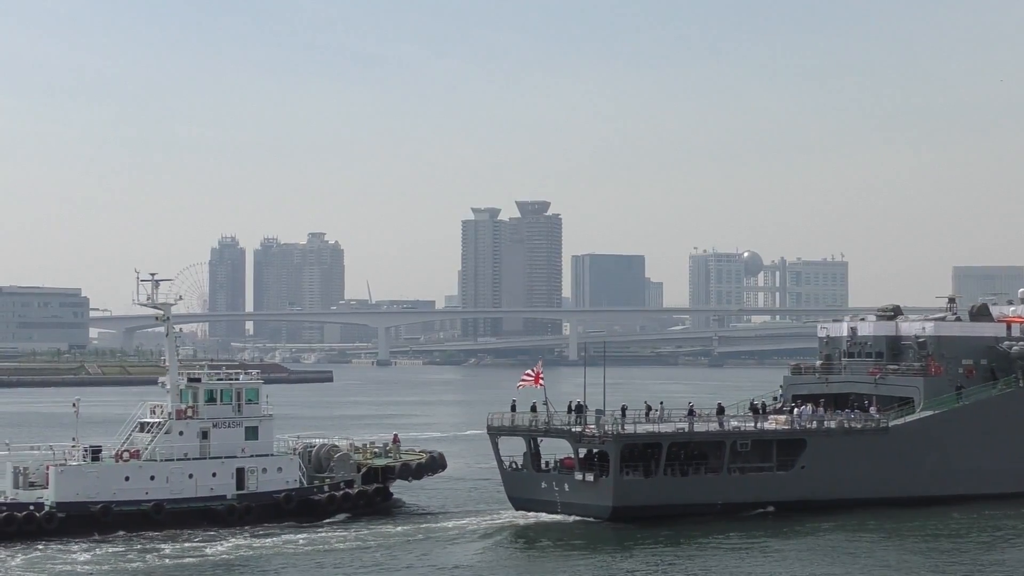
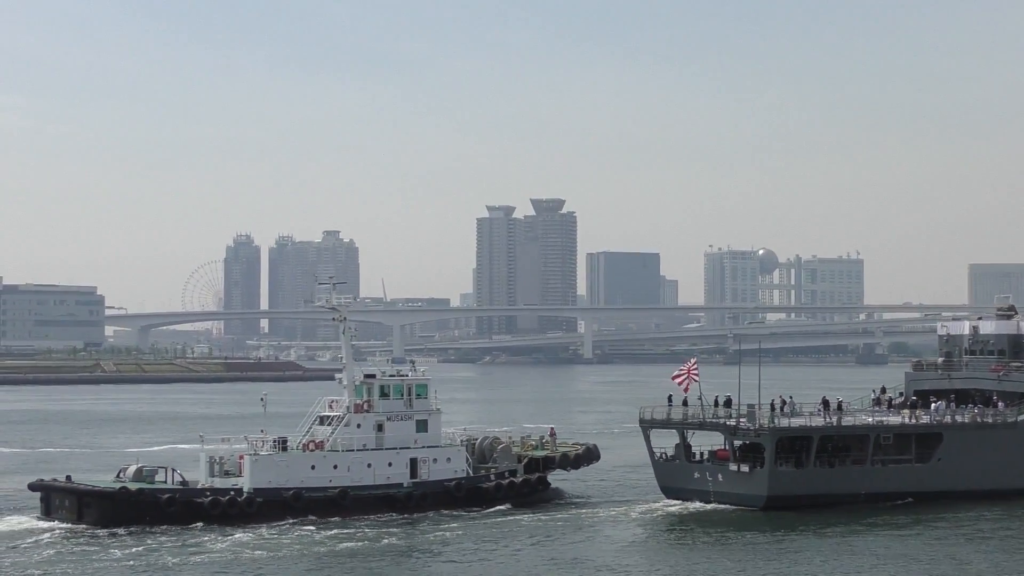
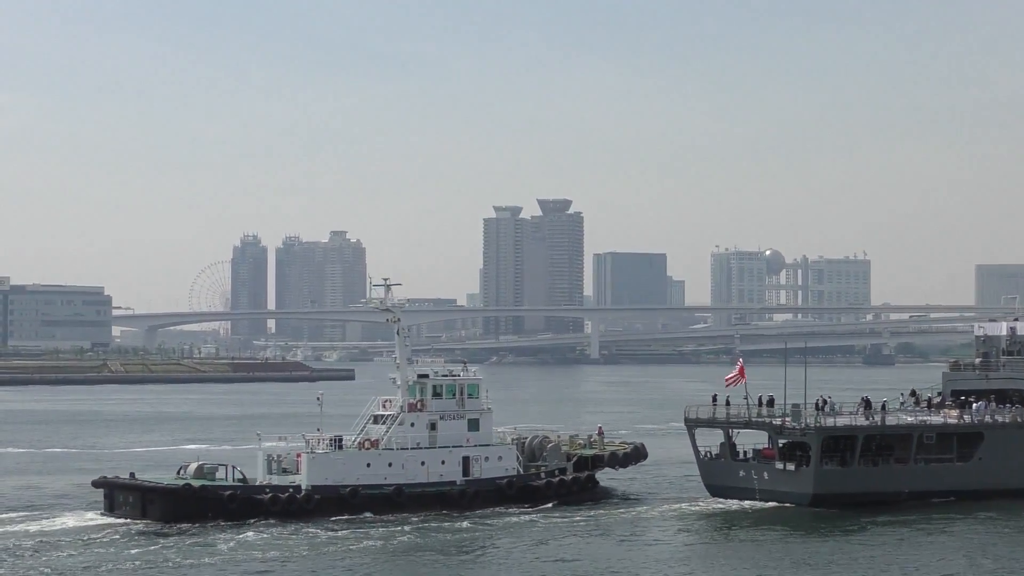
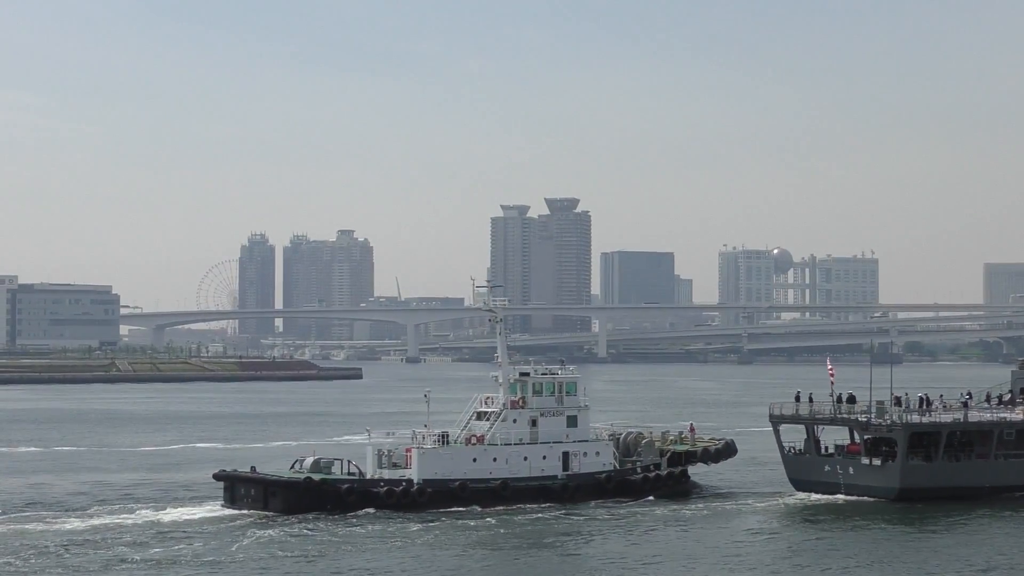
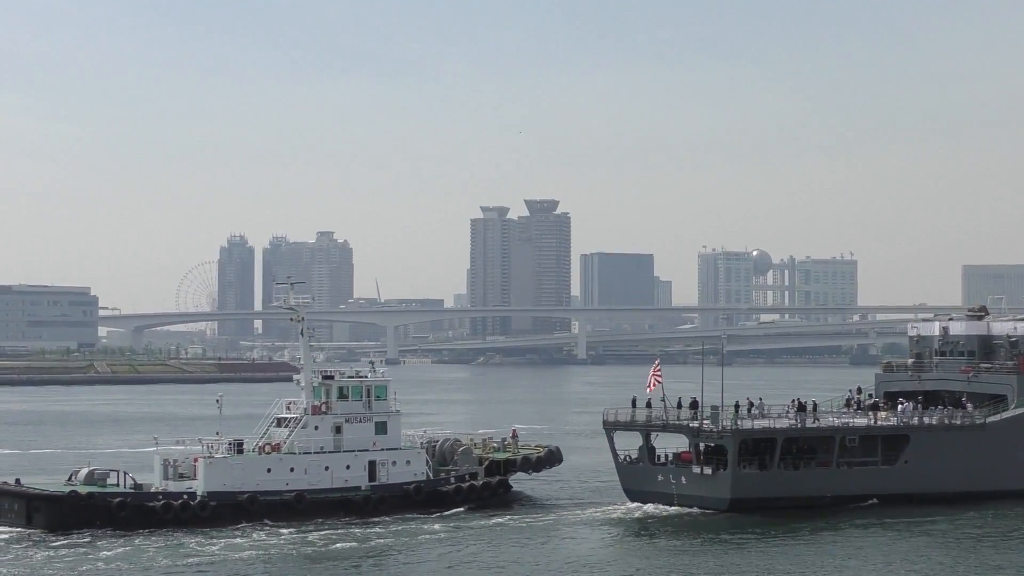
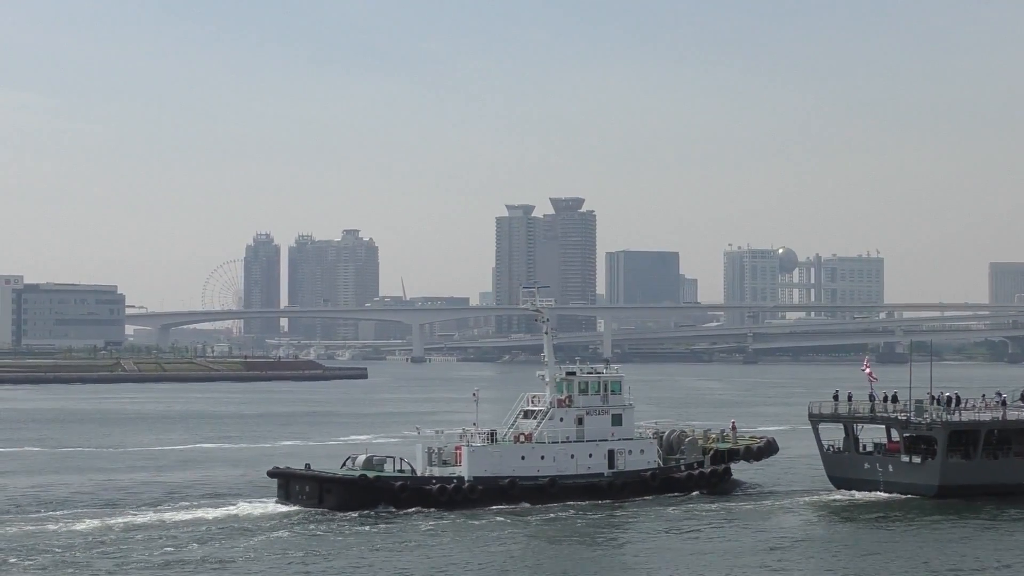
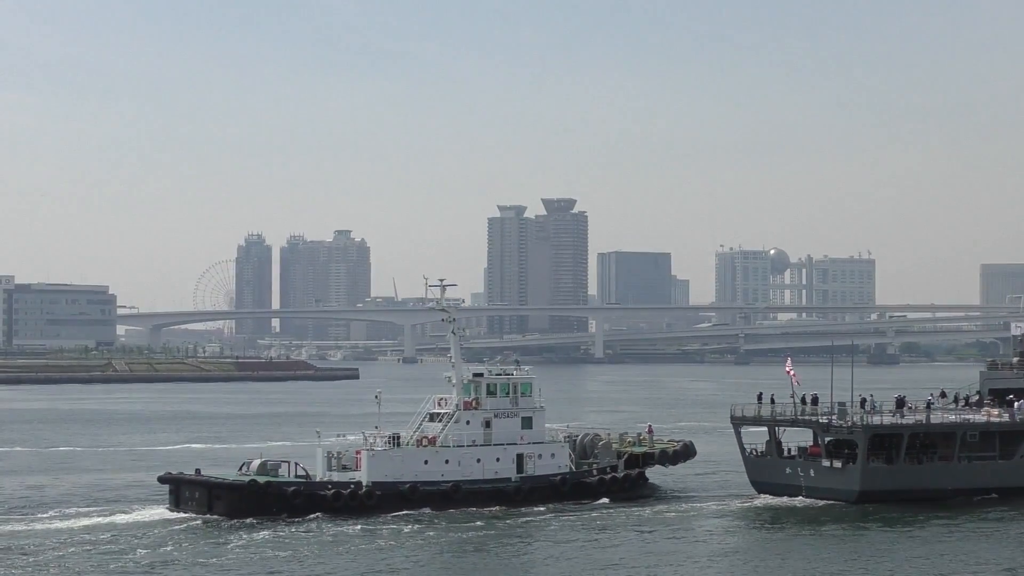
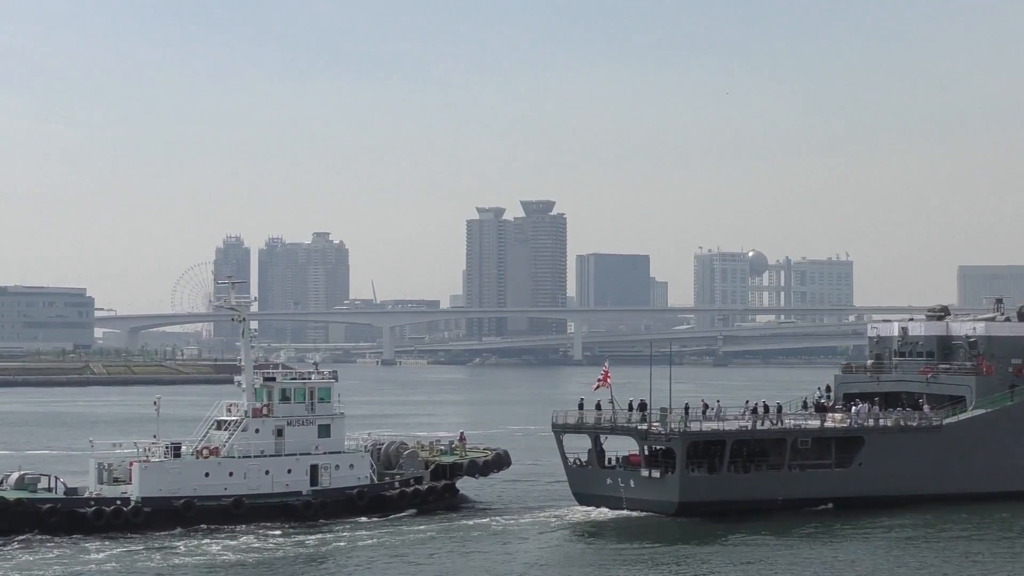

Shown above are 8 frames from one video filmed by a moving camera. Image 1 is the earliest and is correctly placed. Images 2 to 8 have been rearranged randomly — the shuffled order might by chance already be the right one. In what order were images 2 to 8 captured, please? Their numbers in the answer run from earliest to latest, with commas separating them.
8, 5, 2, 3, 7, 4, 6
